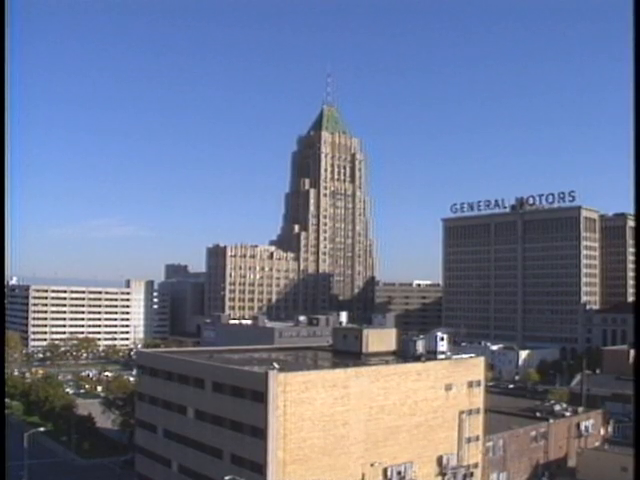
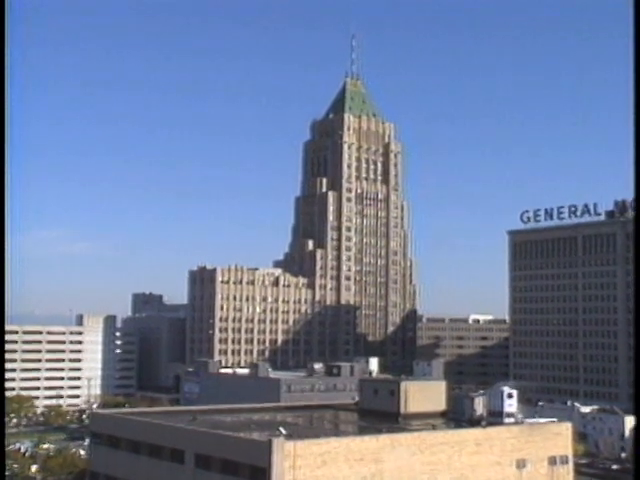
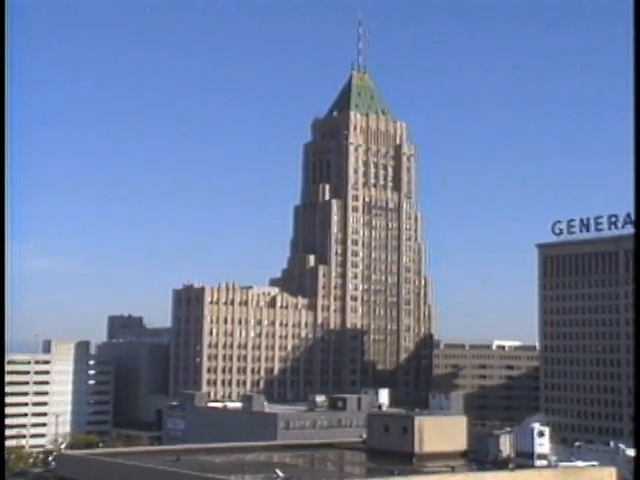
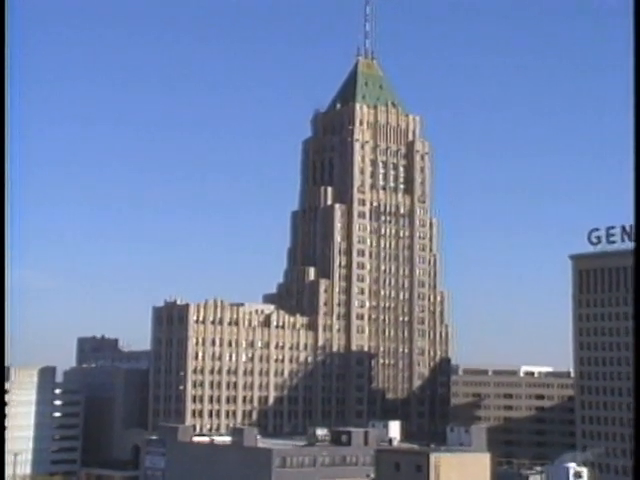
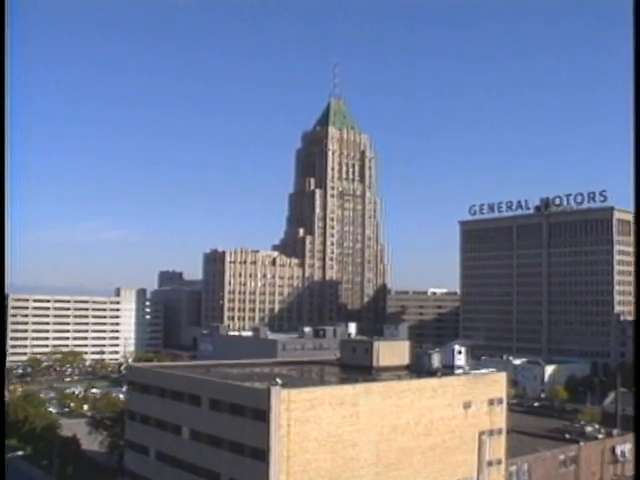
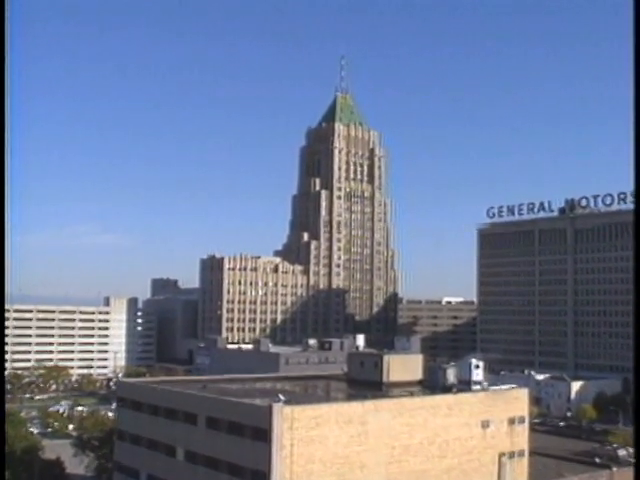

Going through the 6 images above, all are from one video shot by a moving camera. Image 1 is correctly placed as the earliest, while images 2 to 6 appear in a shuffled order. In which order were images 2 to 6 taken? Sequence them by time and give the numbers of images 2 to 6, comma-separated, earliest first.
5, 6, 2, 3, 4
